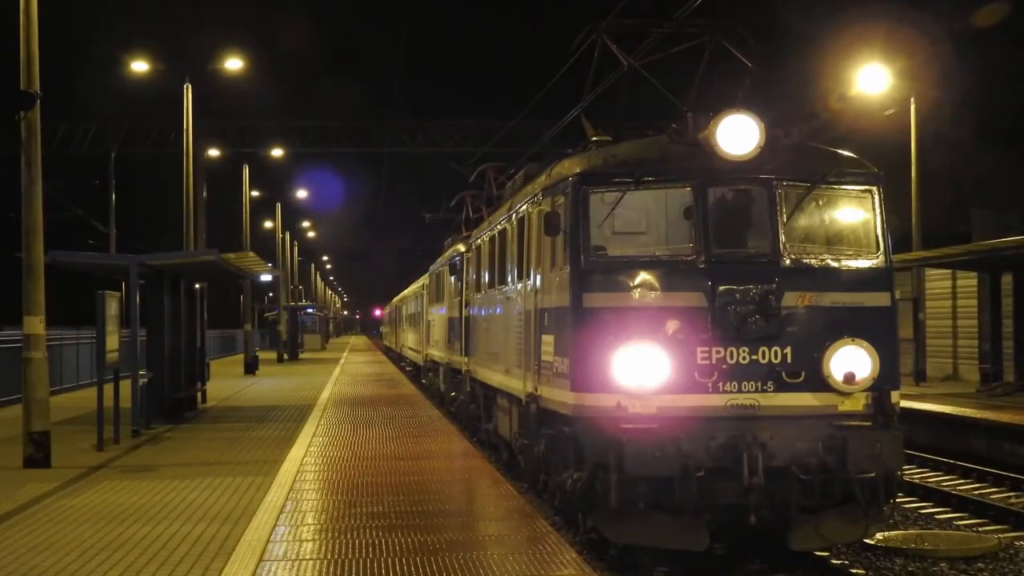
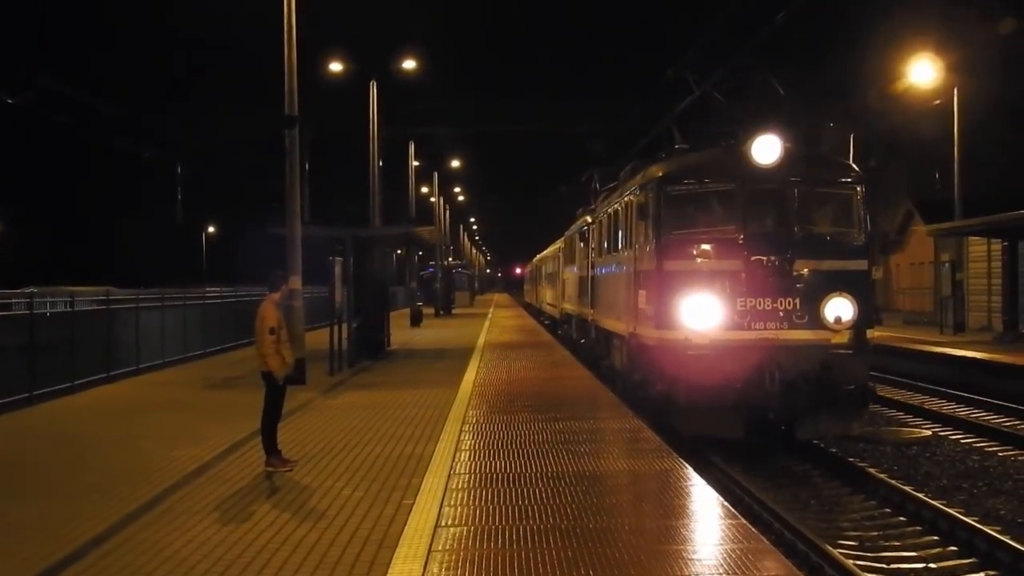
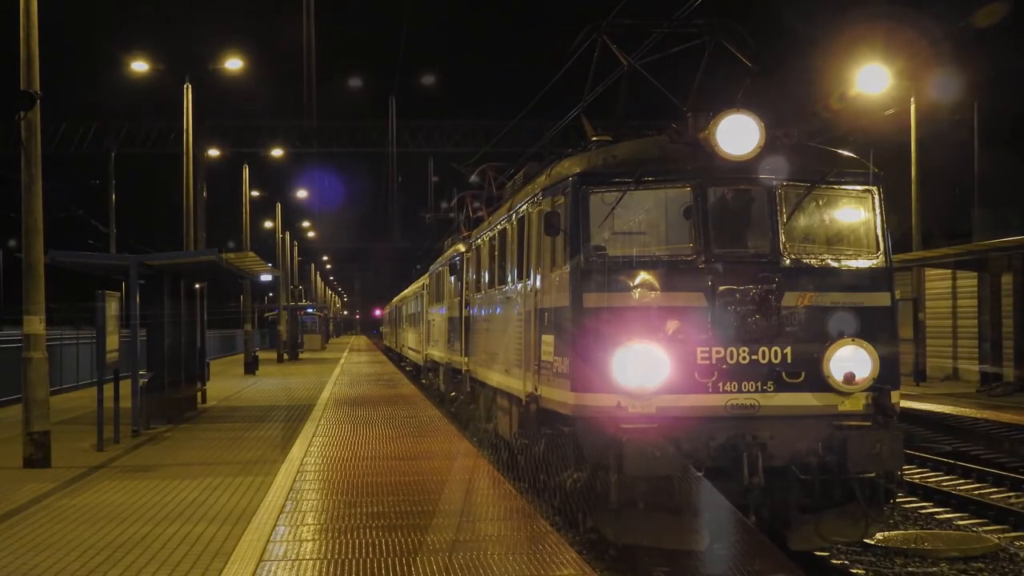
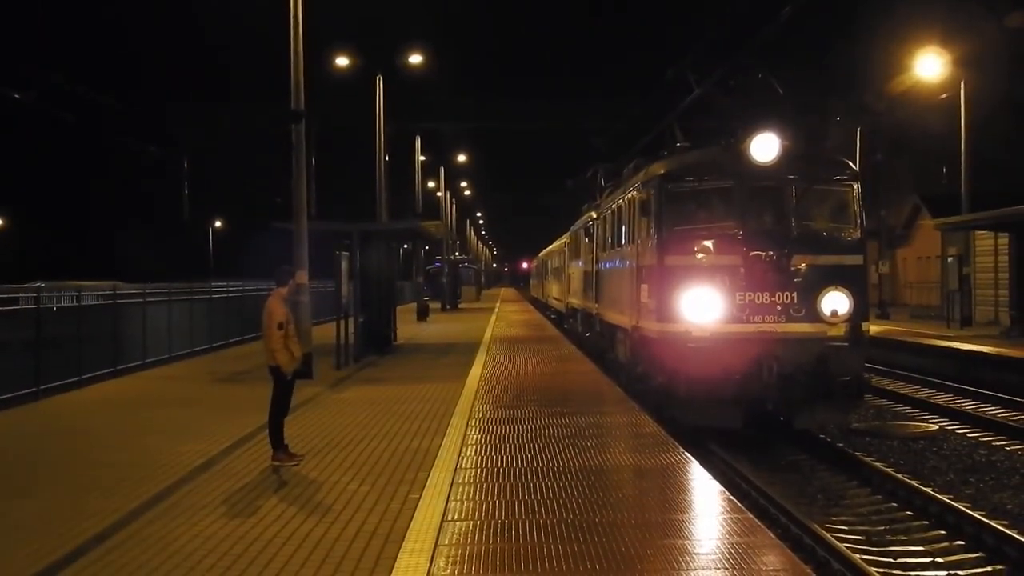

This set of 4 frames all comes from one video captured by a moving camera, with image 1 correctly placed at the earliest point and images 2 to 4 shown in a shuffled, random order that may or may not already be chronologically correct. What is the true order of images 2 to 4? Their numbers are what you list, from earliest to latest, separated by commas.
3, 4, 2
